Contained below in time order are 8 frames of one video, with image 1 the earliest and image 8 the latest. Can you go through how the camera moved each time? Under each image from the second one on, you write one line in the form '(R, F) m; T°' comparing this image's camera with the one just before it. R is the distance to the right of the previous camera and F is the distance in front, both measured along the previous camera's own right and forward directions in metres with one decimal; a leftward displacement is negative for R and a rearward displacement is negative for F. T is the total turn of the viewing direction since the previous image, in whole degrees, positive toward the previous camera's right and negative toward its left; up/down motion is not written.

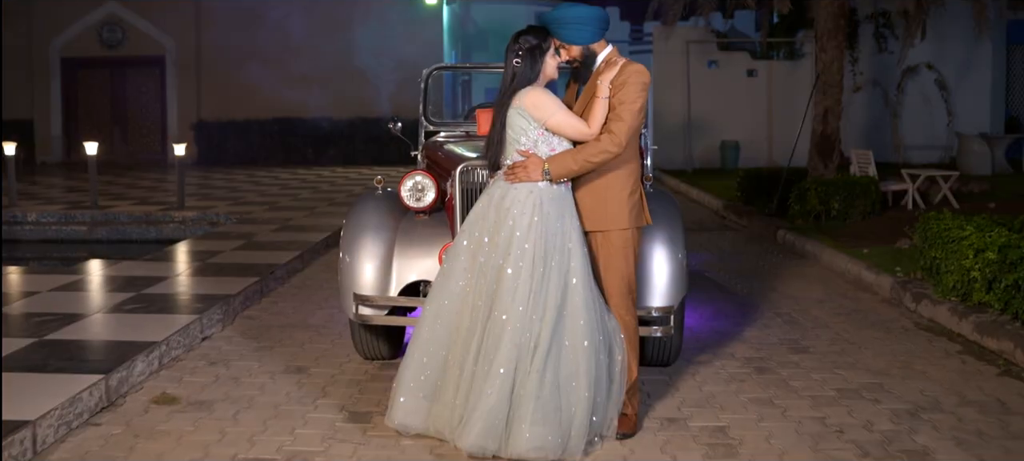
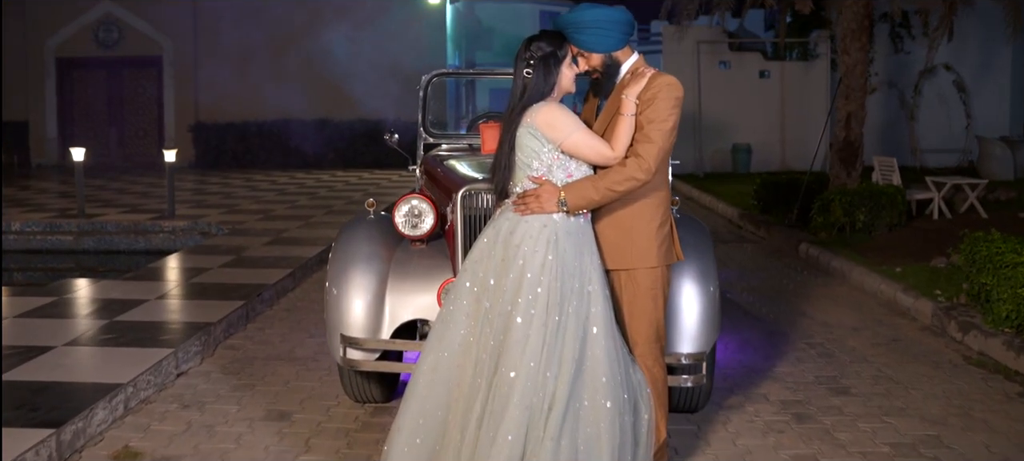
(0.0, +0.6) m; 0°
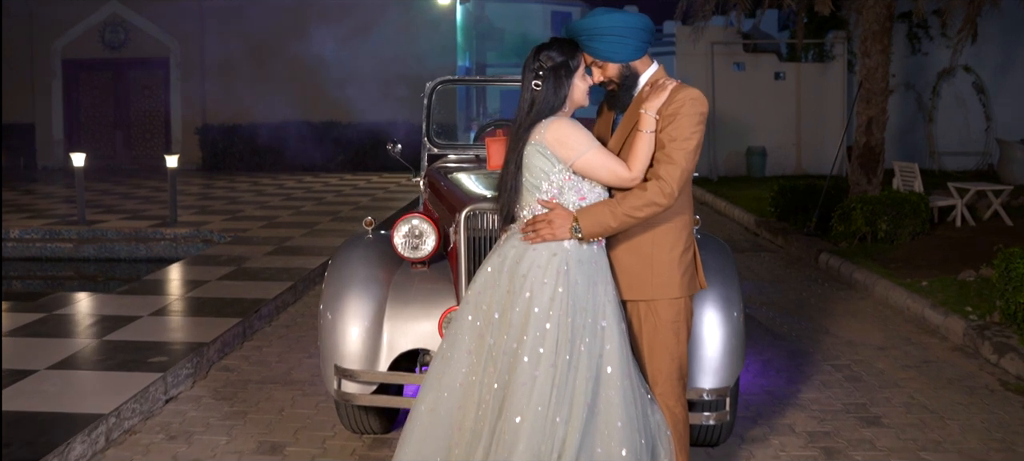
(0.0, +0.3) m; -1°
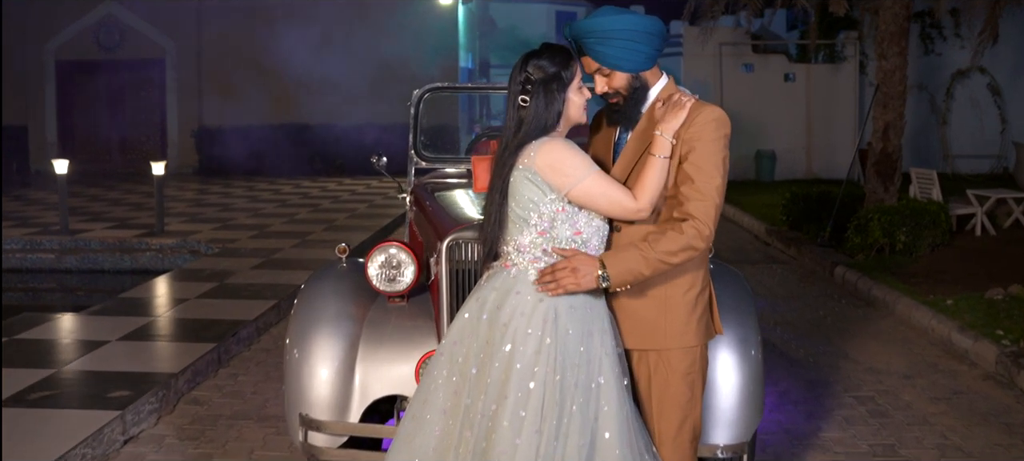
(+0.1, +0.5) m; 0°
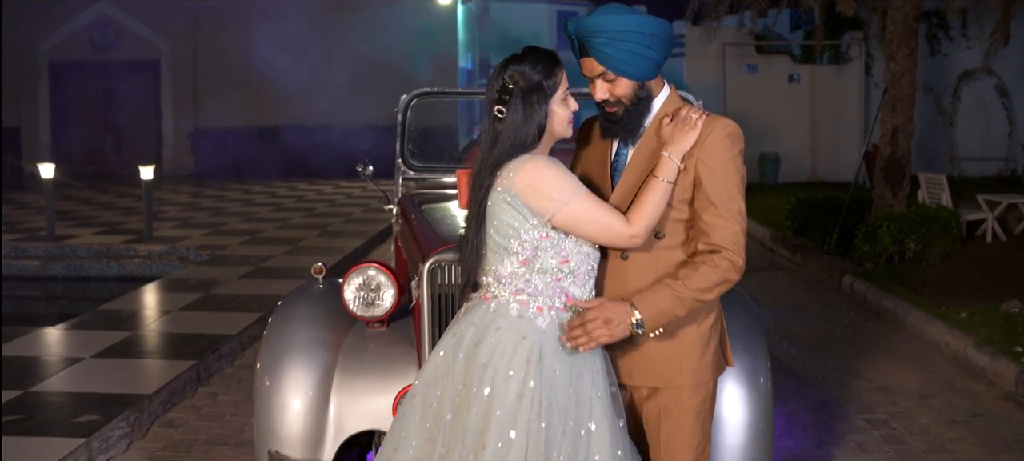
(0.0, +0.3) m; 0°
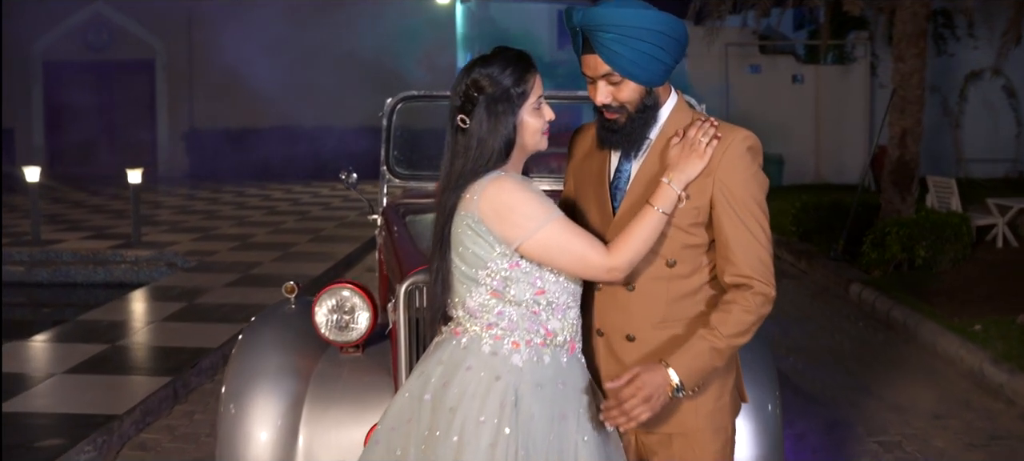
(0.0, +0.3) m; 0°
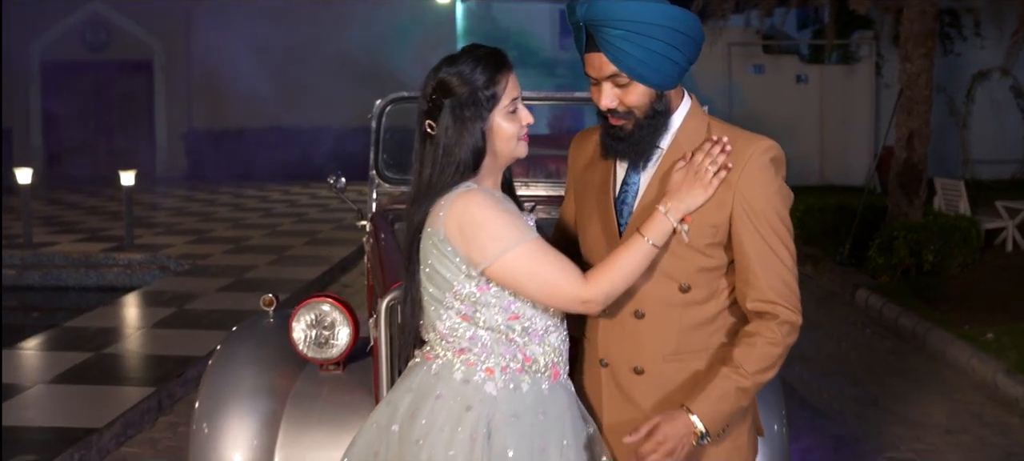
(0.0, +0.2) m; 0°
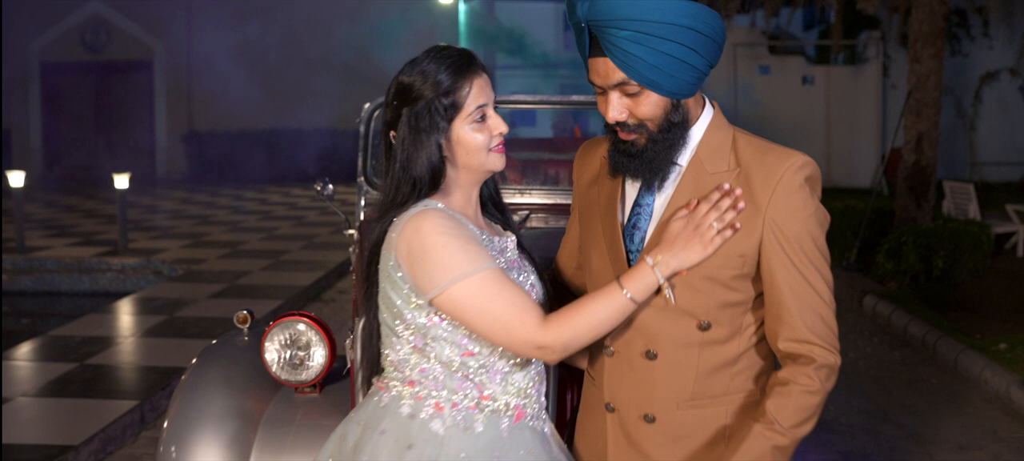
(0.0, +0.2) m; 0°
